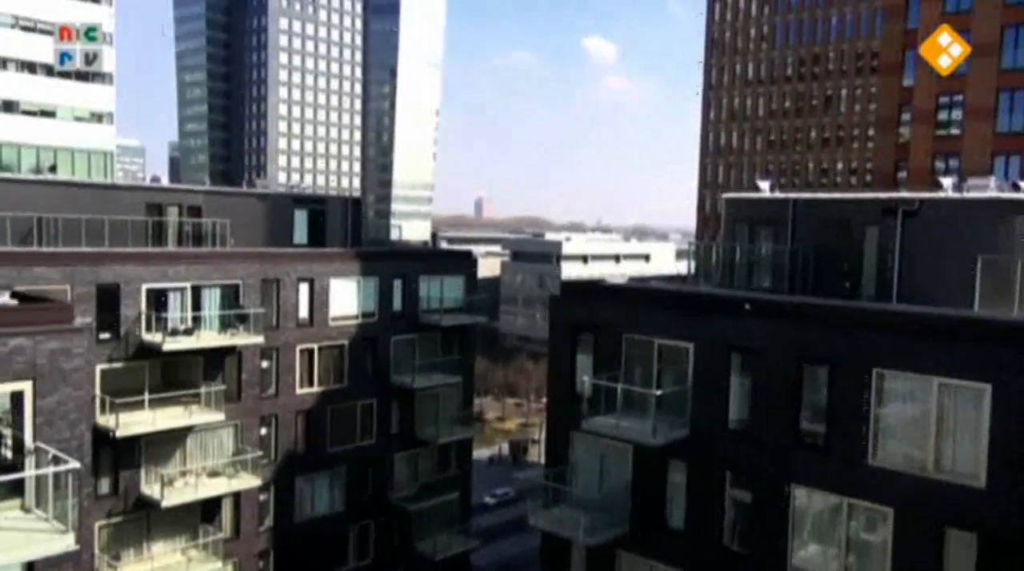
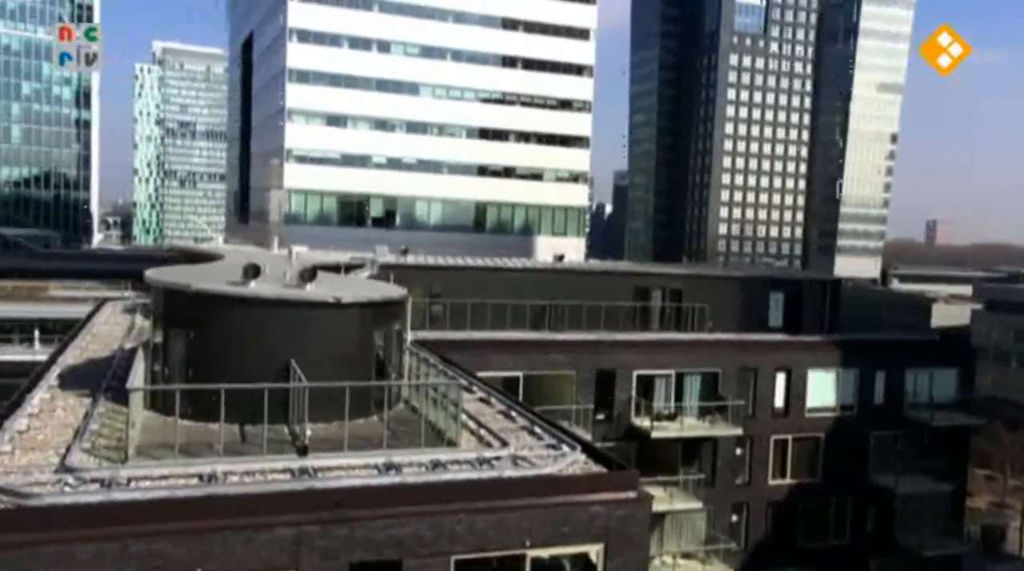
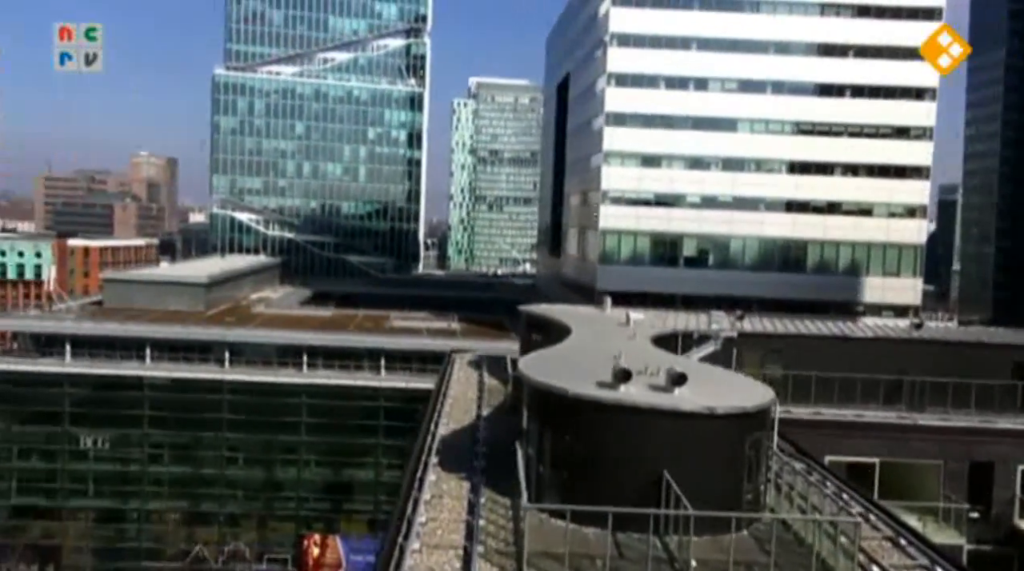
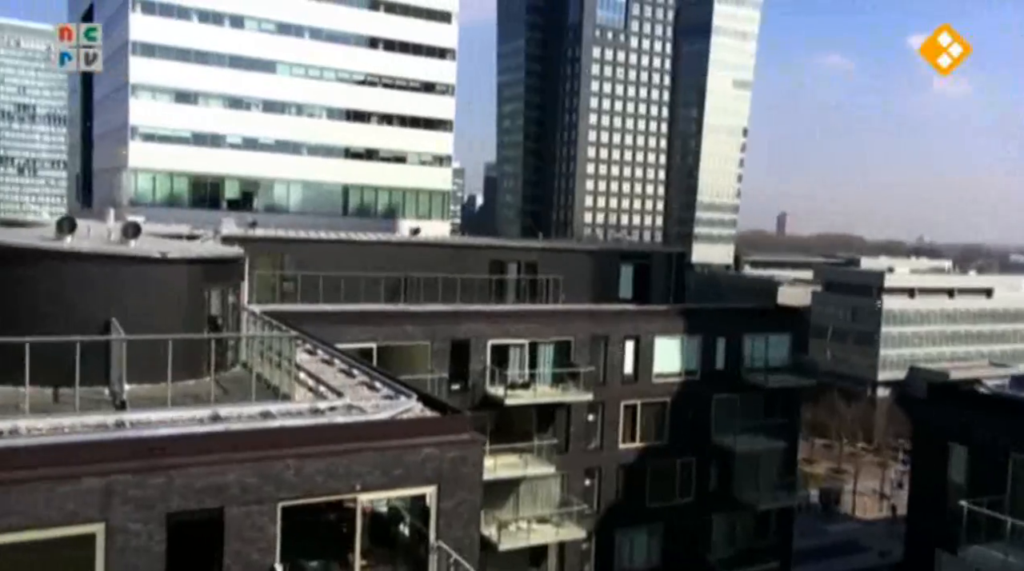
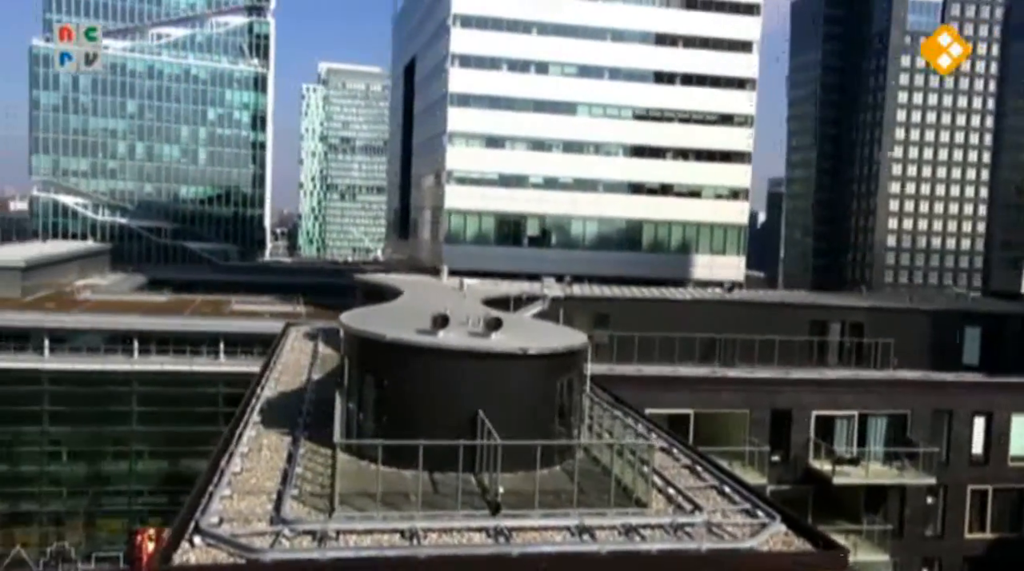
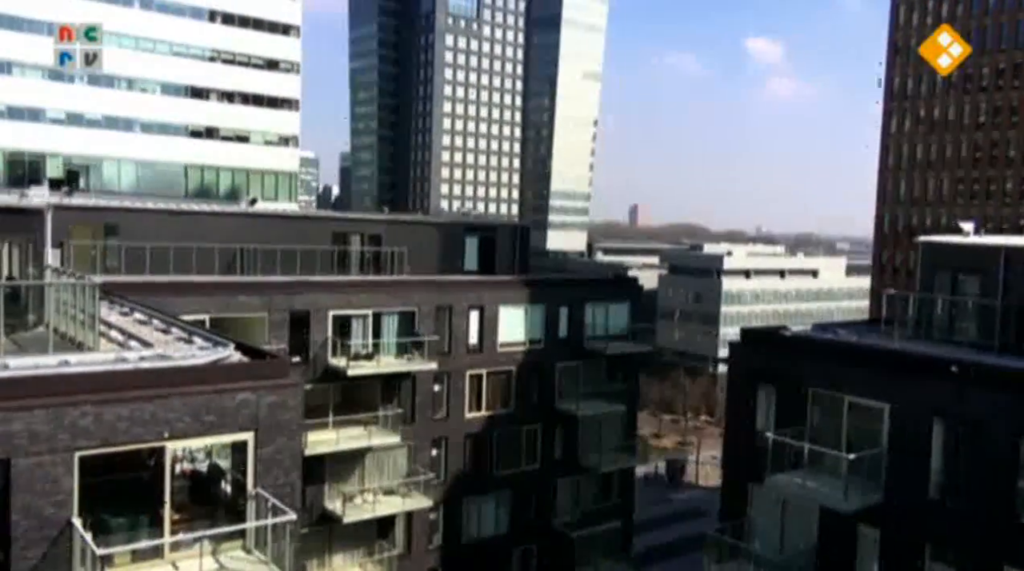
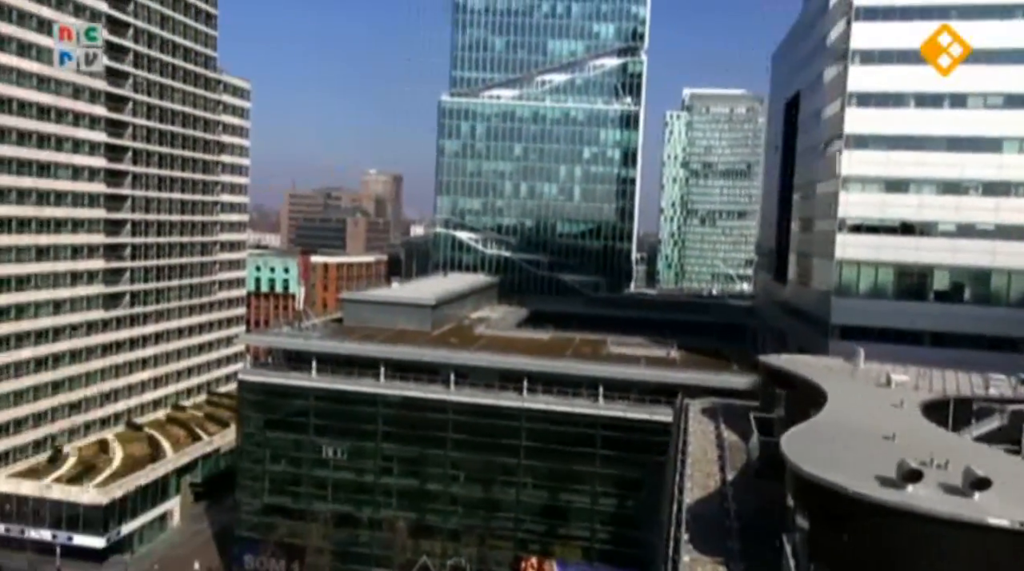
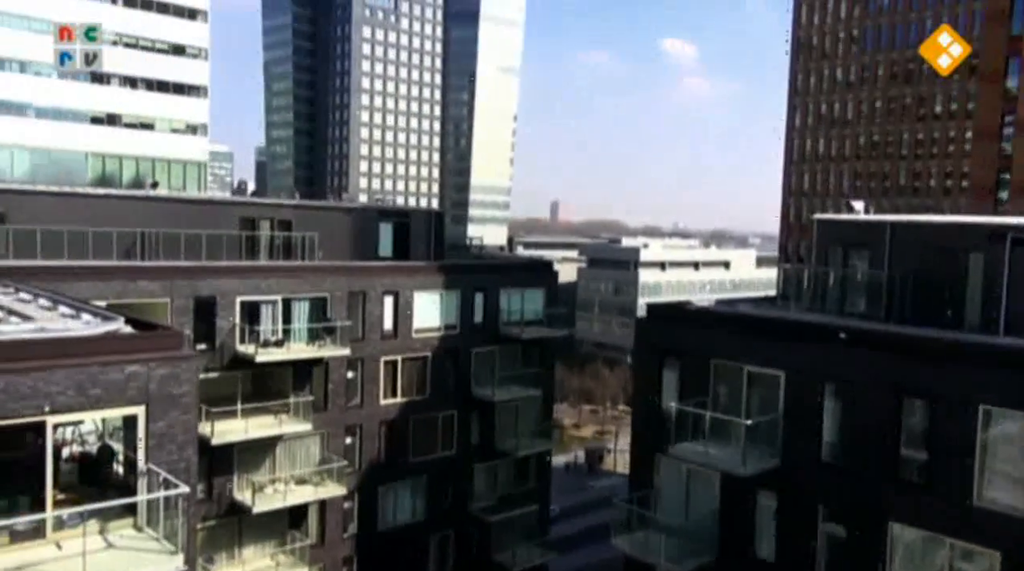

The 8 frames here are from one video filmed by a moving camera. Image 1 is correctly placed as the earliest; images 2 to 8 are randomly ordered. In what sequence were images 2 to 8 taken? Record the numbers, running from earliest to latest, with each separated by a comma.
8, 6, 4, 2, 5, 3, 7
